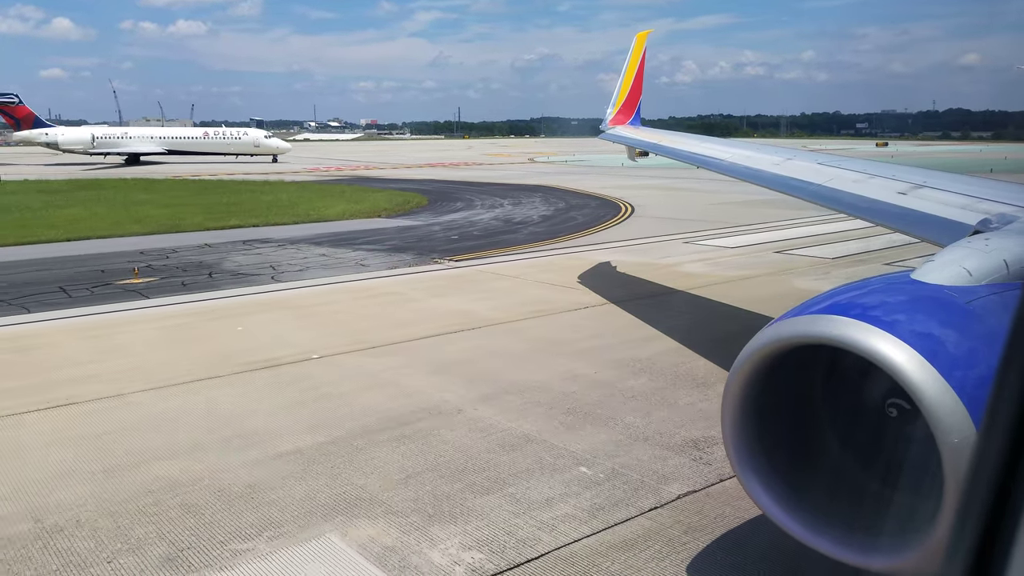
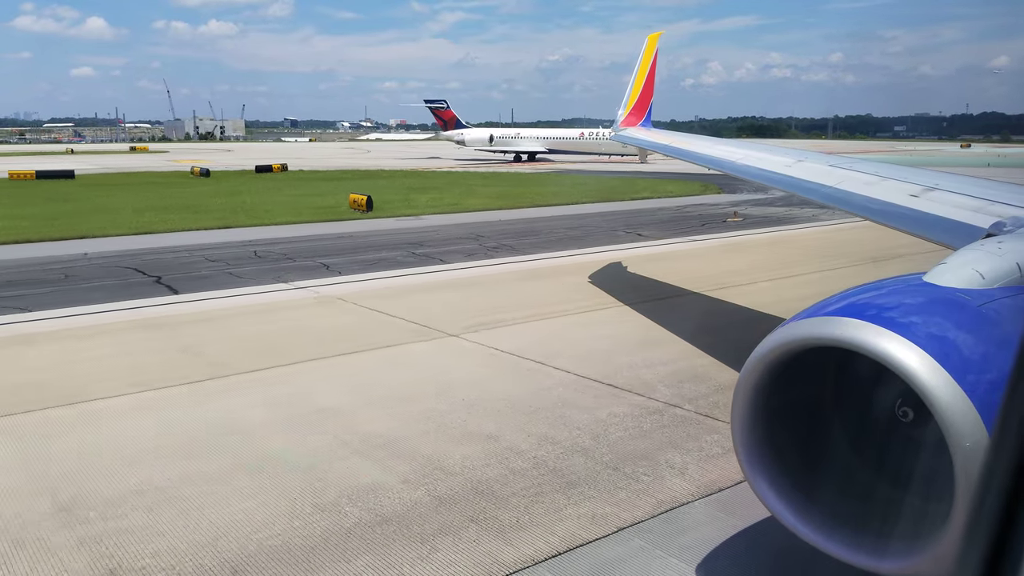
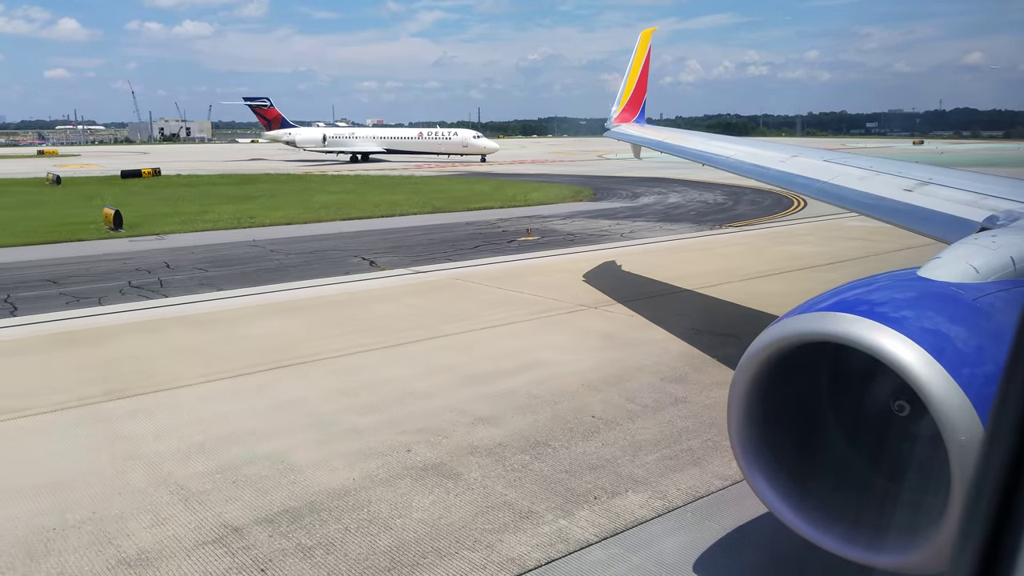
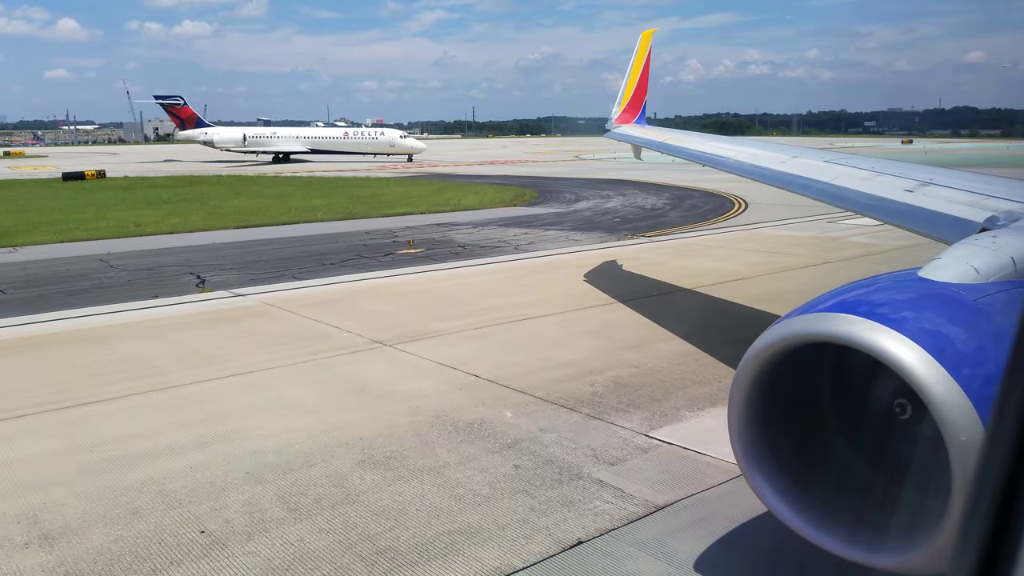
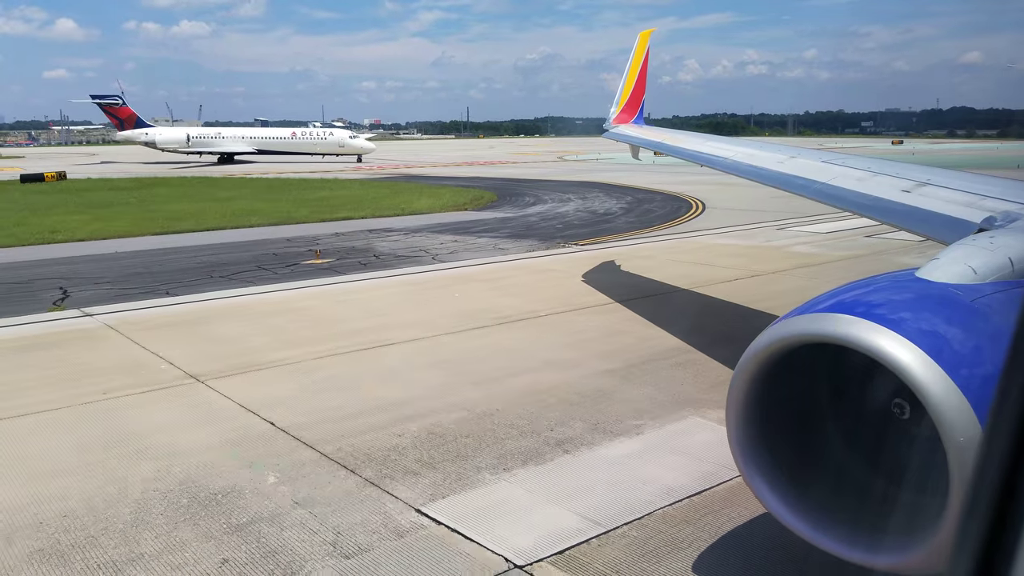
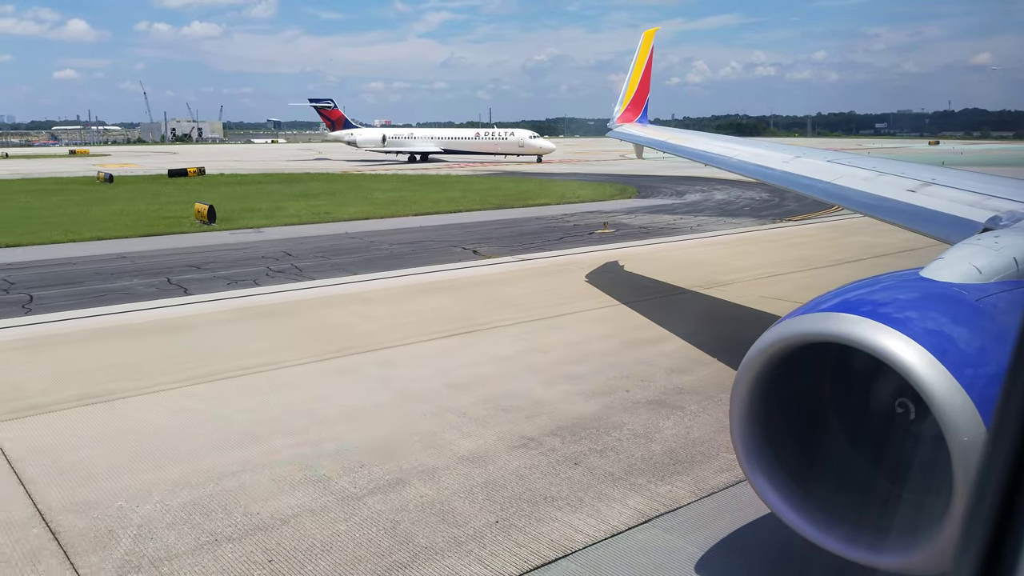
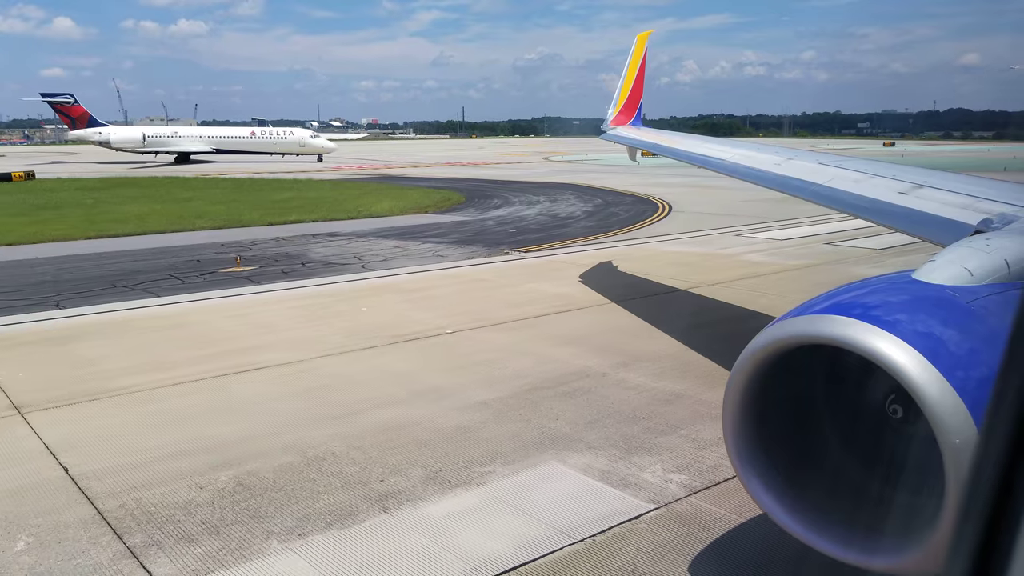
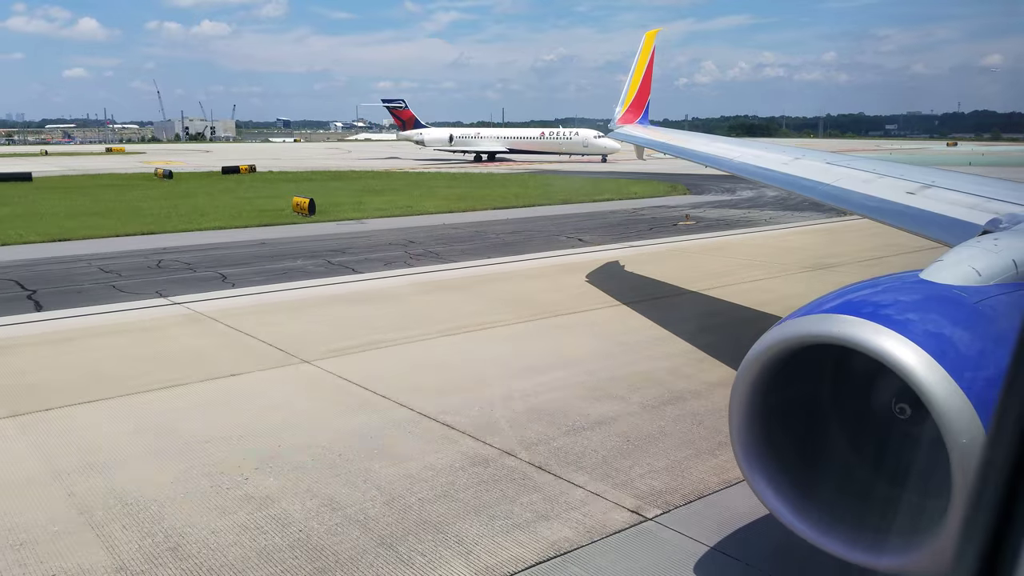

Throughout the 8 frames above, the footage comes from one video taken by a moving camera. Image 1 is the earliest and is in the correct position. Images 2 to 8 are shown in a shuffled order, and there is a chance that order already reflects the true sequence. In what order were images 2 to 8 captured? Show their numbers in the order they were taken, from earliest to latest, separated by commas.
7, 5, 4, 3, 6, 8, 2
